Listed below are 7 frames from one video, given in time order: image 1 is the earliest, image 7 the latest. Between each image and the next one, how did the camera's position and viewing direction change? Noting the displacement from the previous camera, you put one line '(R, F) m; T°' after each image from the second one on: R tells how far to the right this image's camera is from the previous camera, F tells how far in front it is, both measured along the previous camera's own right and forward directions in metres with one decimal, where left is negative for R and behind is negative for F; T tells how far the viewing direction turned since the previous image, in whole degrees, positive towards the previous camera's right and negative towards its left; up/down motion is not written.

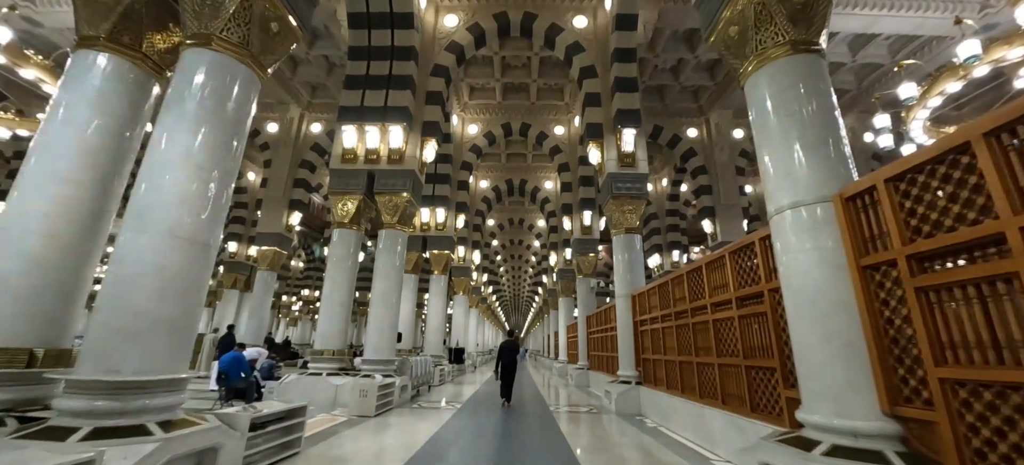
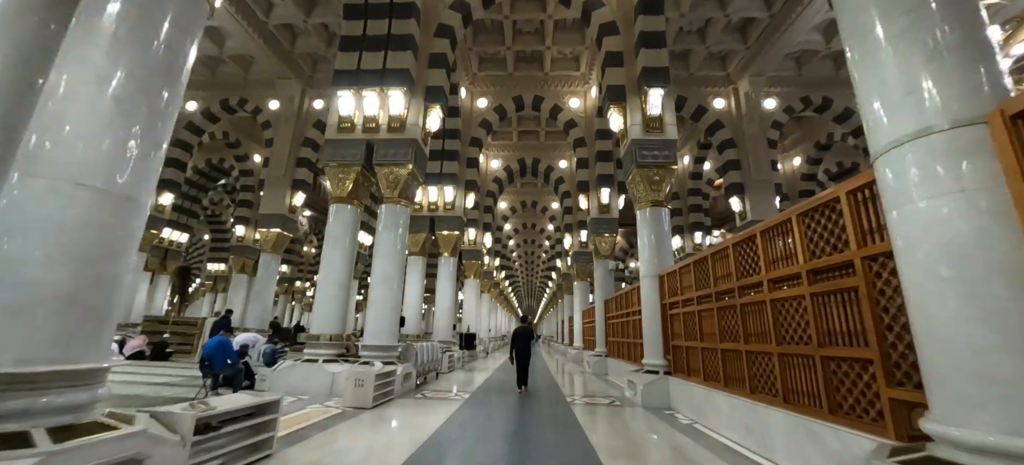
(0.0, +0.6) m; -2°
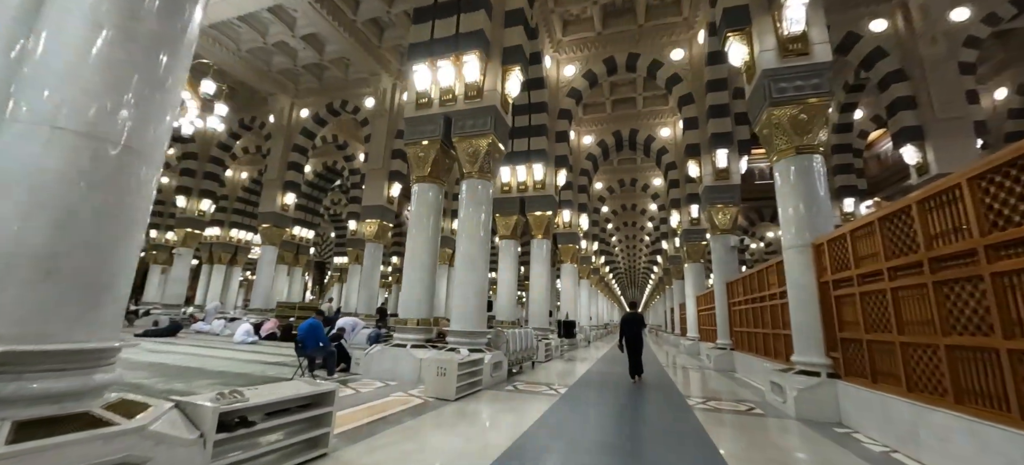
(0.0, +0.8) m; -14°
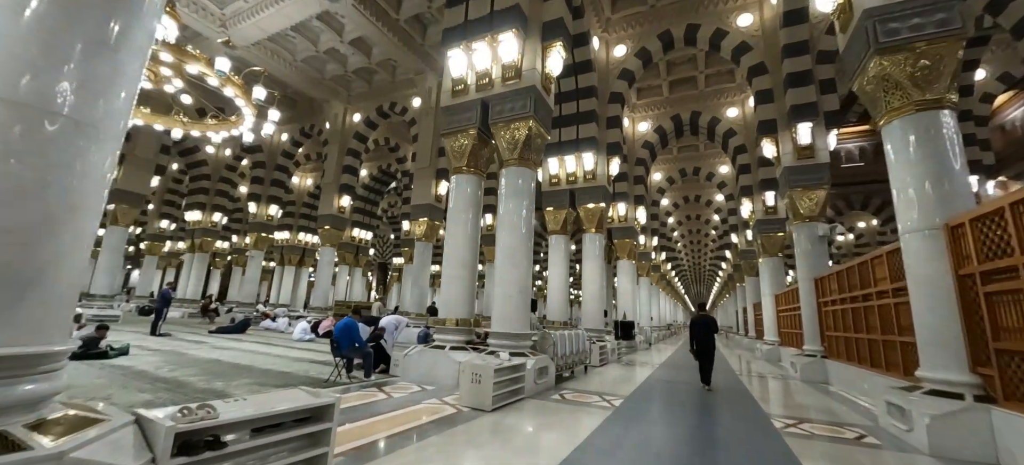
(+0.2, +0.5) m; -8°
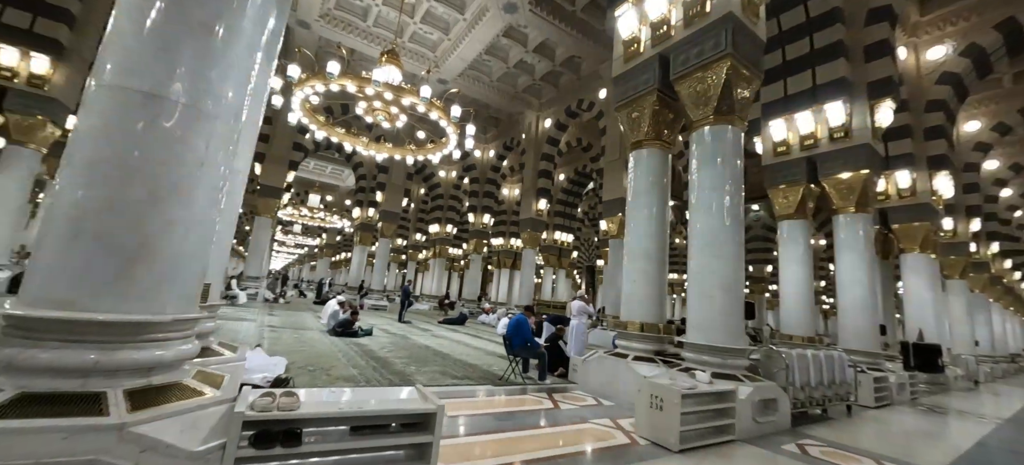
(+0.2, +0.8) m; -29°
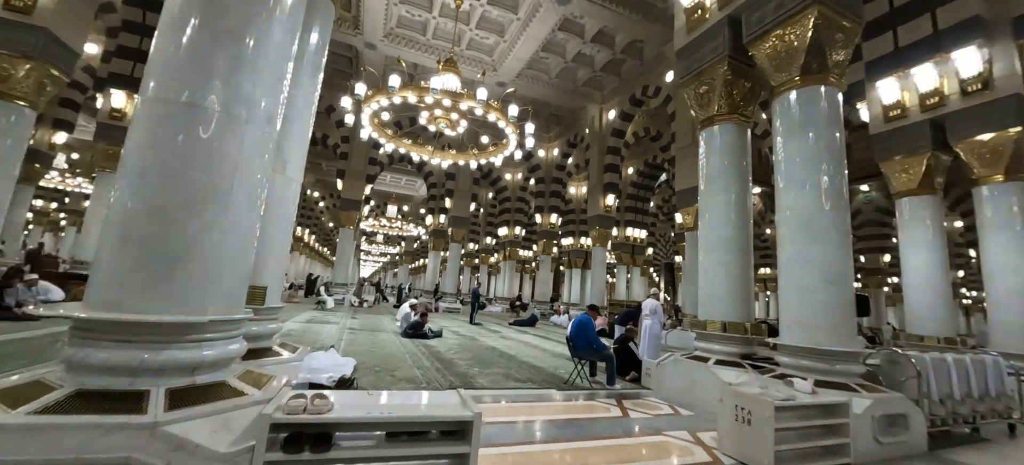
(+0.1, +0.2) m; -10°
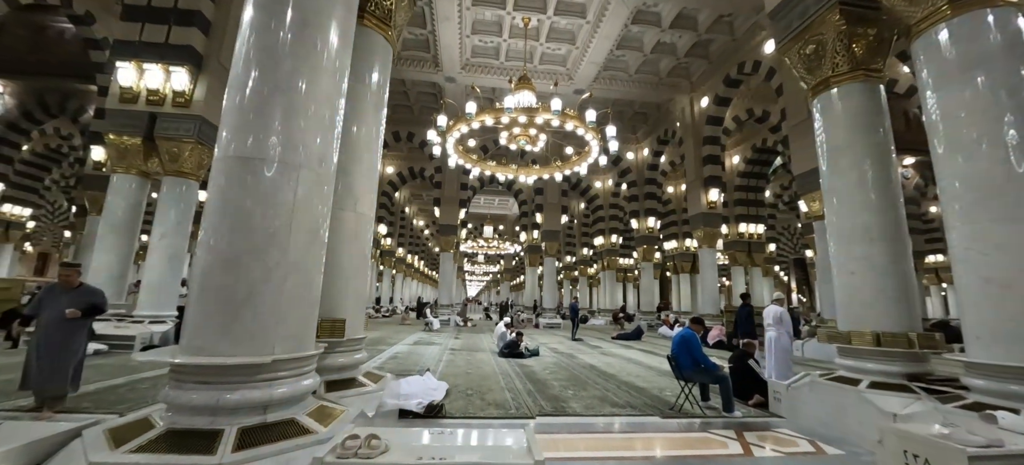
(+0.2, +0.2) m; -14°
